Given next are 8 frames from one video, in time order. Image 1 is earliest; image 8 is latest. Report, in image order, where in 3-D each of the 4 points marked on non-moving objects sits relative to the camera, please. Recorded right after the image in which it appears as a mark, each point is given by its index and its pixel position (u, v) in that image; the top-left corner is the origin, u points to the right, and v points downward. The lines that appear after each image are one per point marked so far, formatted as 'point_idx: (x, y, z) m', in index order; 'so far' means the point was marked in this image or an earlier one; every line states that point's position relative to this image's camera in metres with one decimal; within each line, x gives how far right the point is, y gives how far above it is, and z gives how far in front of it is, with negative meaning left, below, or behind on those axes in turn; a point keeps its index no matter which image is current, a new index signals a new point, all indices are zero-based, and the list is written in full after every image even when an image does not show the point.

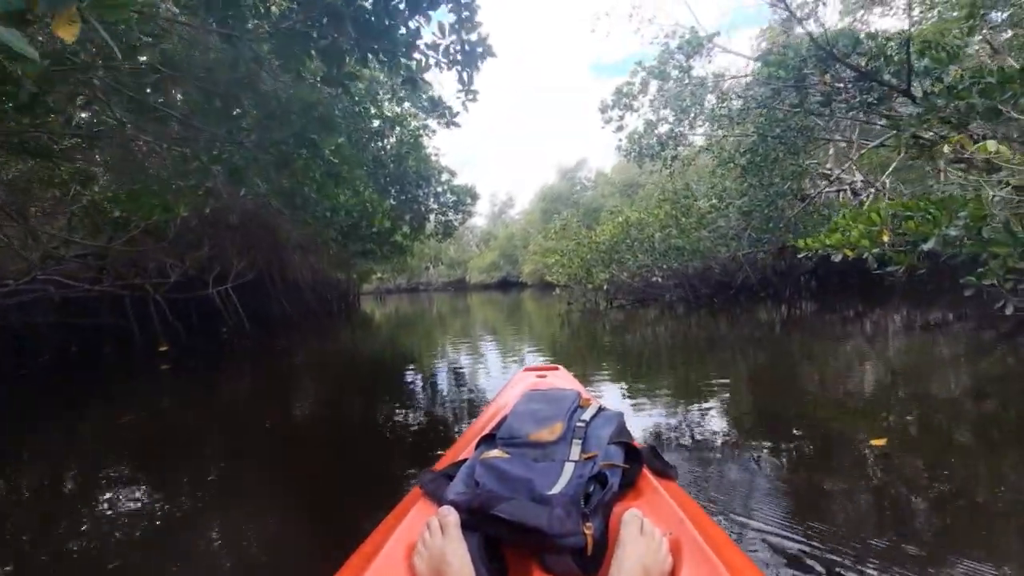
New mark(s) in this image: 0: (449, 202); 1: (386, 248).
0: (-1.4, +2.0, +11.4) m
1: (-2.9, +0.9, +11.7) m
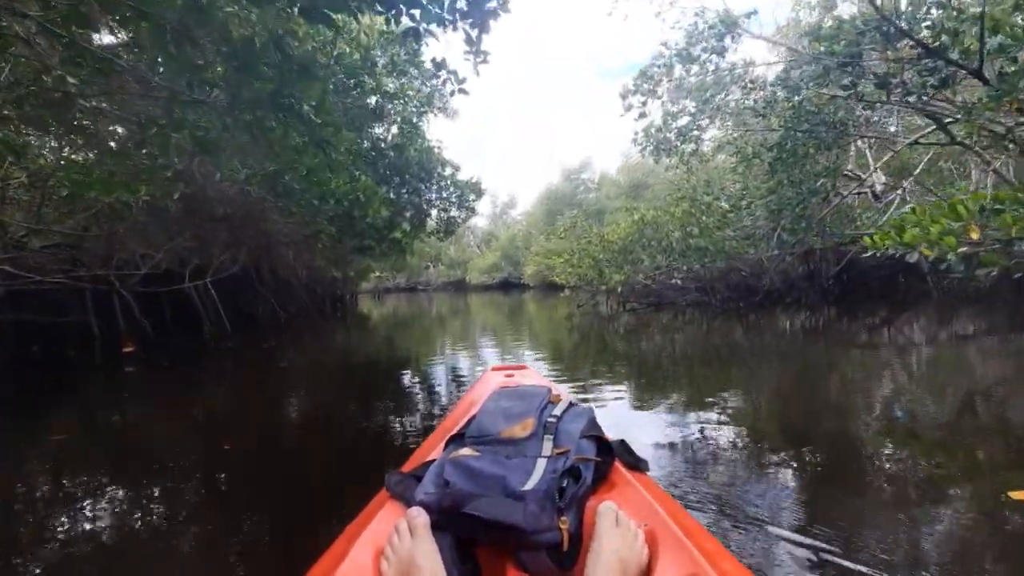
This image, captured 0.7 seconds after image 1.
0: (-1.3, +2.0, +10.9) m
1: (-2.8, +1.0, +11.2) m
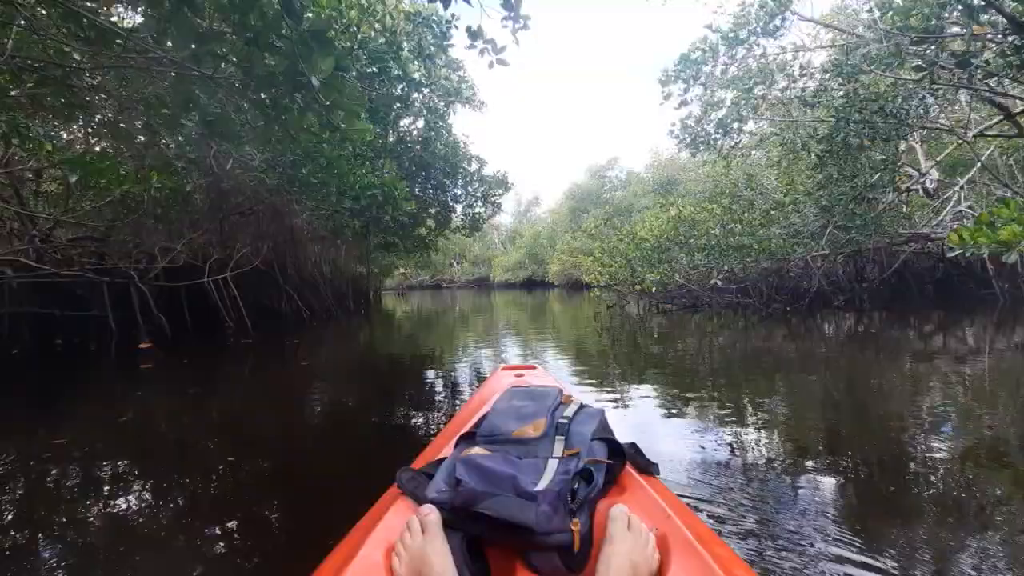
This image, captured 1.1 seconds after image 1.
0: (-0.7, +2.0, +10.7) m
1: (-2.2, +1.0, +11.0) m
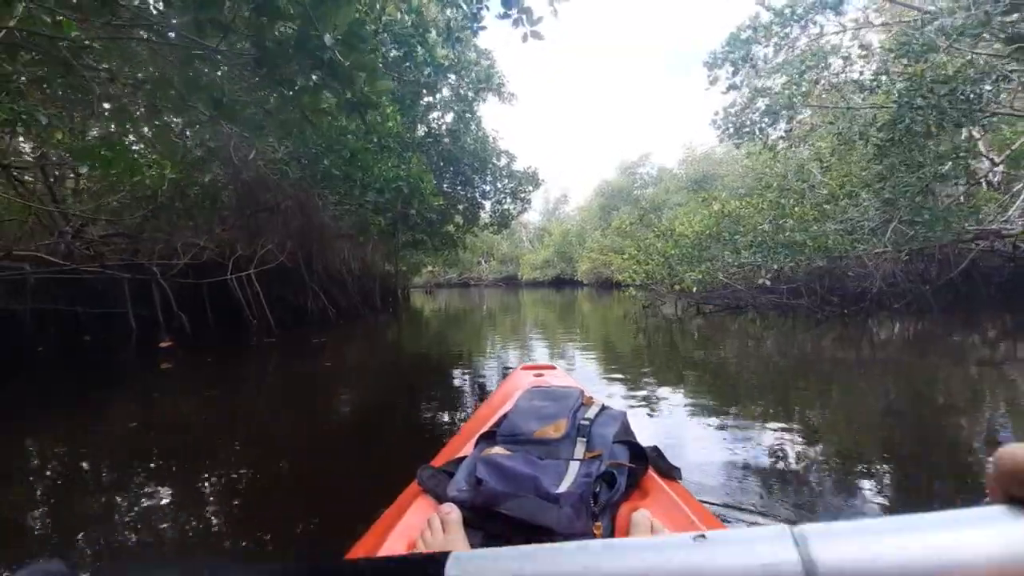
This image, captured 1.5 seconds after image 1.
0: (-0.1, +2.1, +10.4) m
1: (-1.6, +1.1, +10.8) m
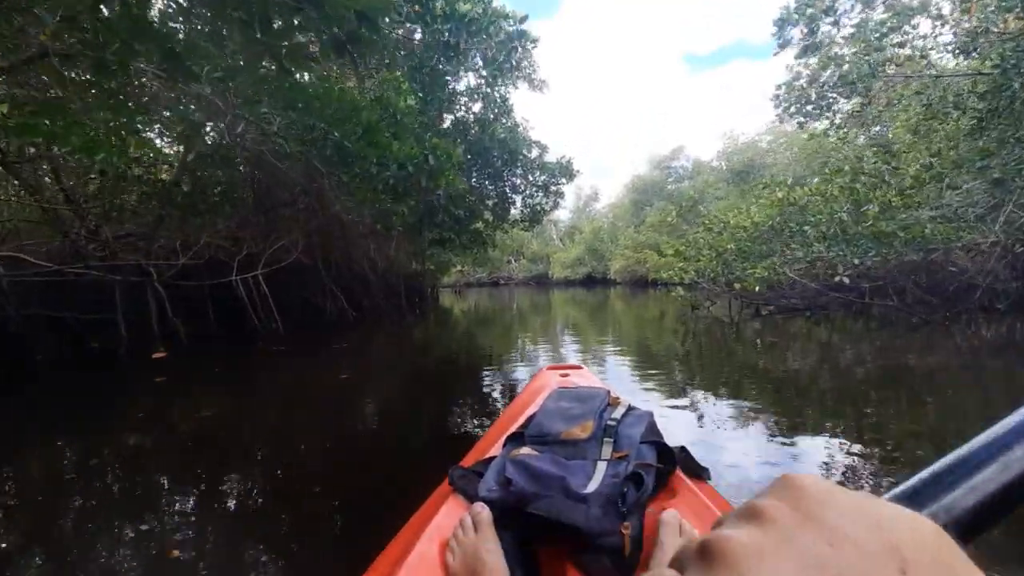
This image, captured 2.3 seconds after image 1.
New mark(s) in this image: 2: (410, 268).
0: (+0.5, +2.1, +9.8) m
1: (-1.0, +1.1, +10.3) m
2: (-3.0, +0.6, +14.8) m
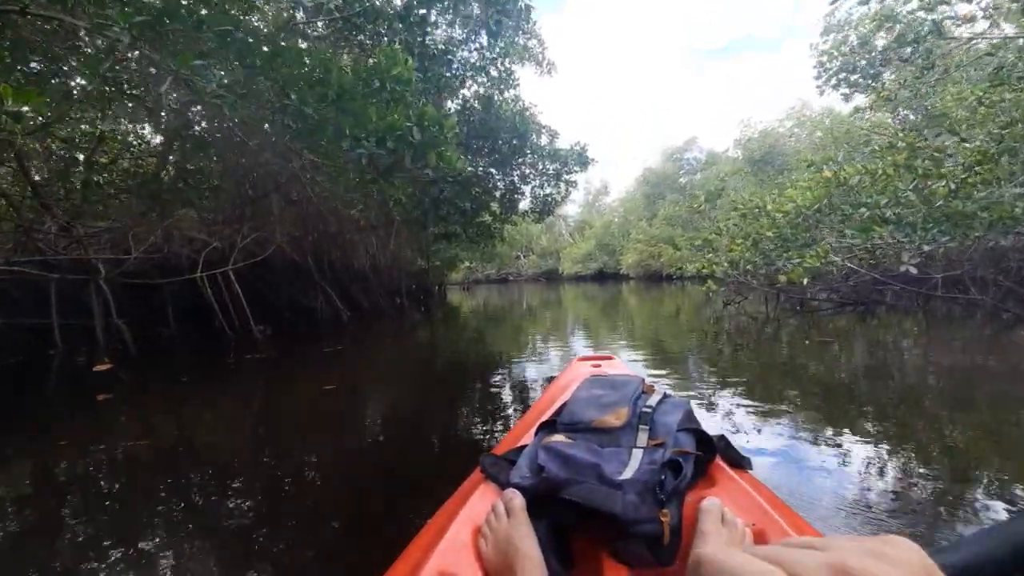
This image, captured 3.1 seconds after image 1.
0: (+0.7, +2.2, +9.2) m
1: (-0.8, +1.1, +9.7) m
2: (-2.8, +0.7, +14.3) m
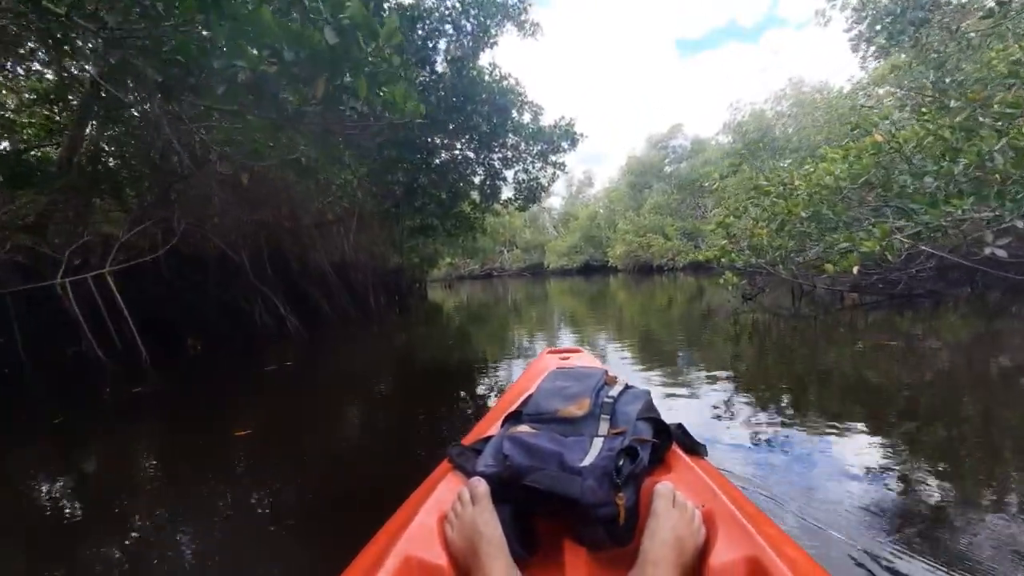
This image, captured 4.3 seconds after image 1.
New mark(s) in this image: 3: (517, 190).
0: (+0.4, +2.2, +8.3) m
1: (-1.1, +1.2, +8.8) m
2: (-3.2, +0.7, +13.3) m
3: (+0.1, +1.7, +8.7) m
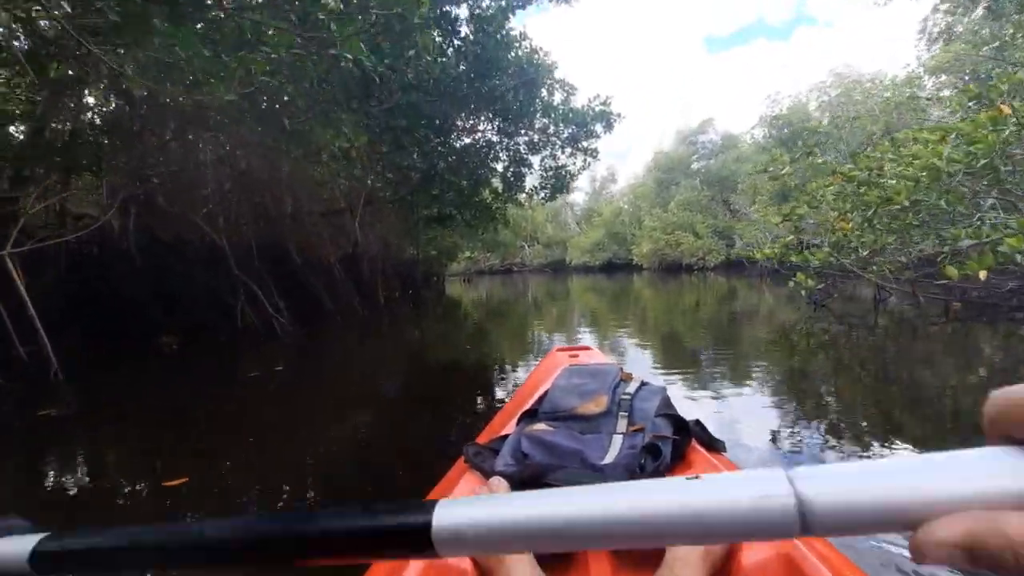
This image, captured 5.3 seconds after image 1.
0: (+0.8, +2.3, +7.6) m
1: (-0.7, +1.3, +8.2) m
2: (-2.7, +0.9, +12.7) m
3: (+0.5, +1.7, +8.1) m
